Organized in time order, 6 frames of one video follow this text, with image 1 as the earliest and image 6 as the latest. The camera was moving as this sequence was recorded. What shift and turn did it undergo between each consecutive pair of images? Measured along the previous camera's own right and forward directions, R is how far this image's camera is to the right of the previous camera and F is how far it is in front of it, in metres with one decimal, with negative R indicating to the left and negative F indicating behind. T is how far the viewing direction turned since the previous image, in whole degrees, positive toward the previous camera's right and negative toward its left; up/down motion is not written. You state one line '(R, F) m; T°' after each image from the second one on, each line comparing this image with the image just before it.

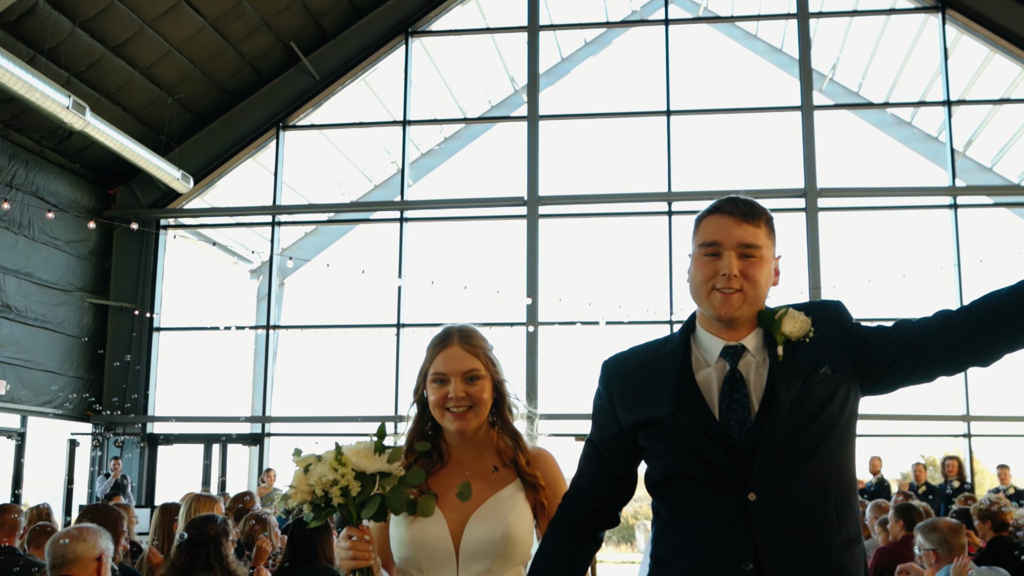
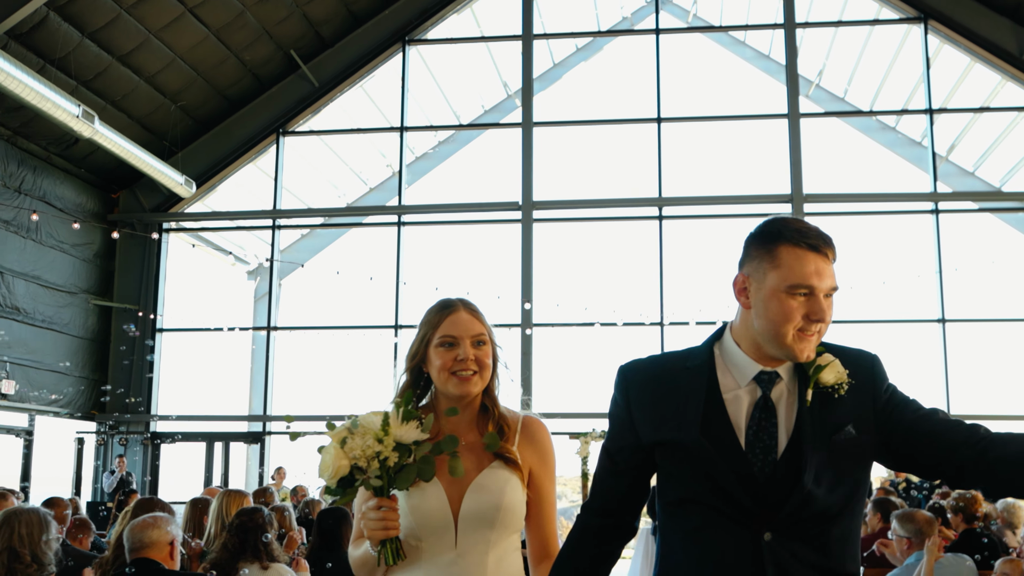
(-0.1, -0.3) m; +1°
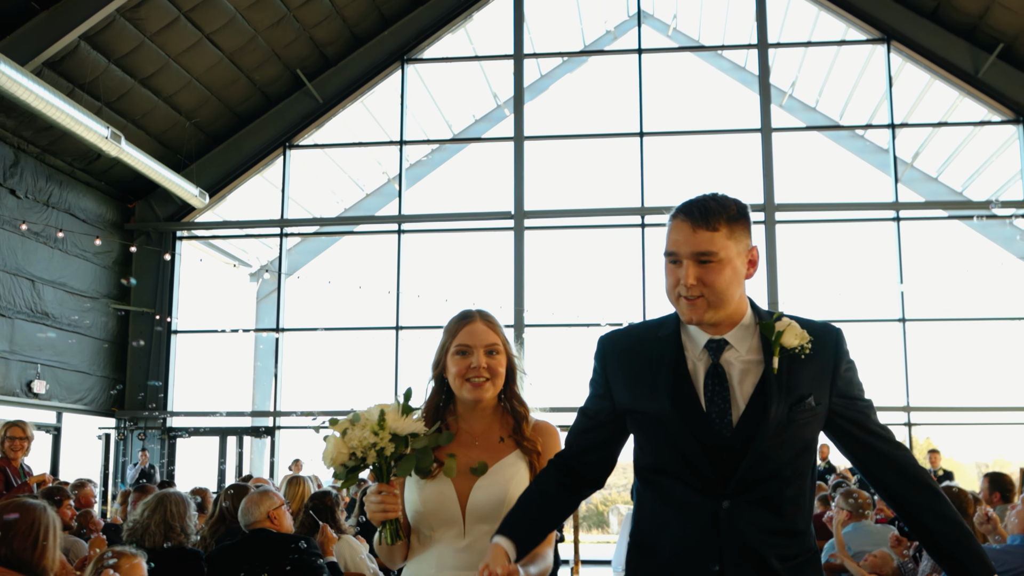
(-0.1, -0.9) m; +1°
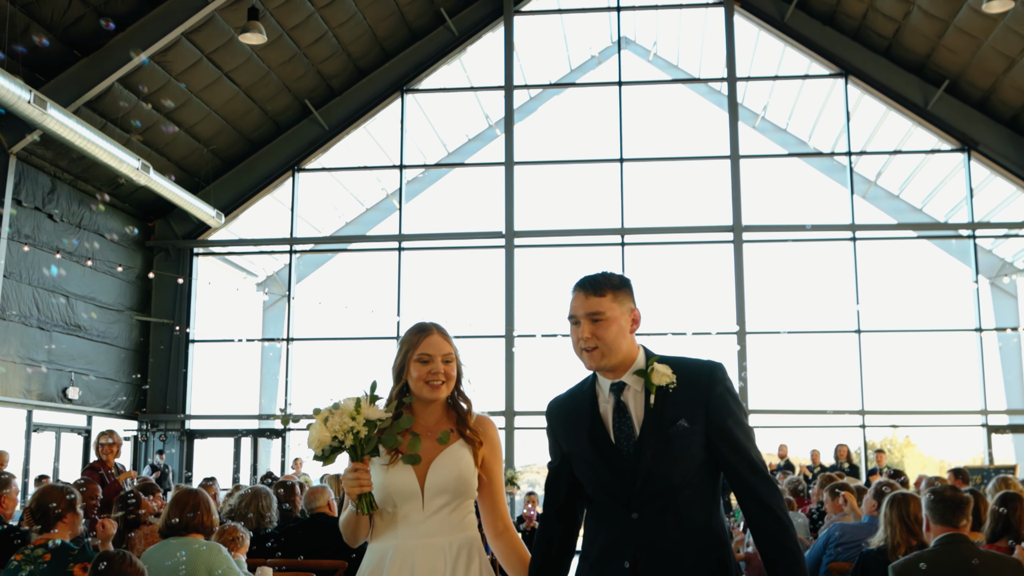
(0.0, -1.2) m; +1°
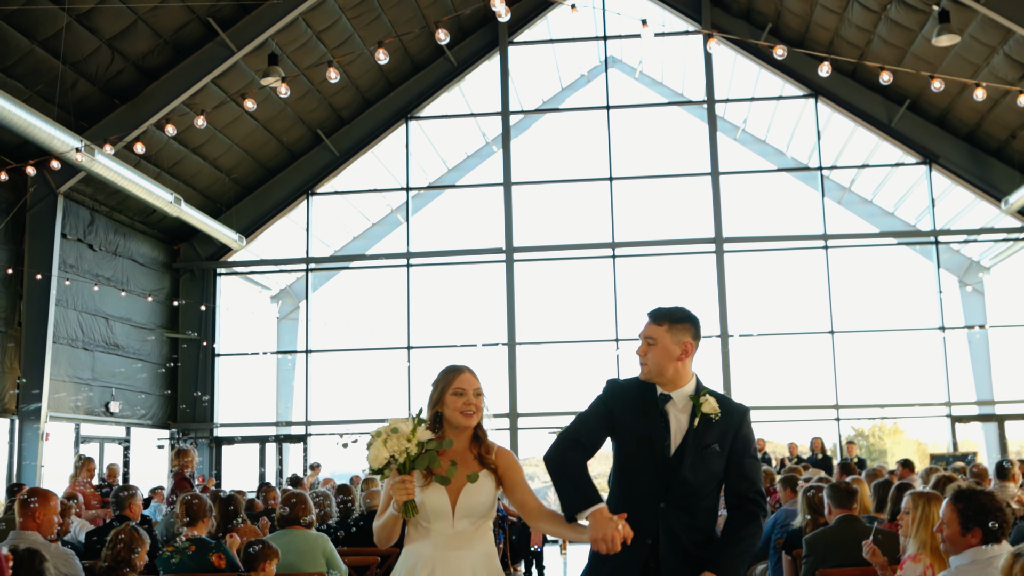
(-0.1, -1.2) m; 0°
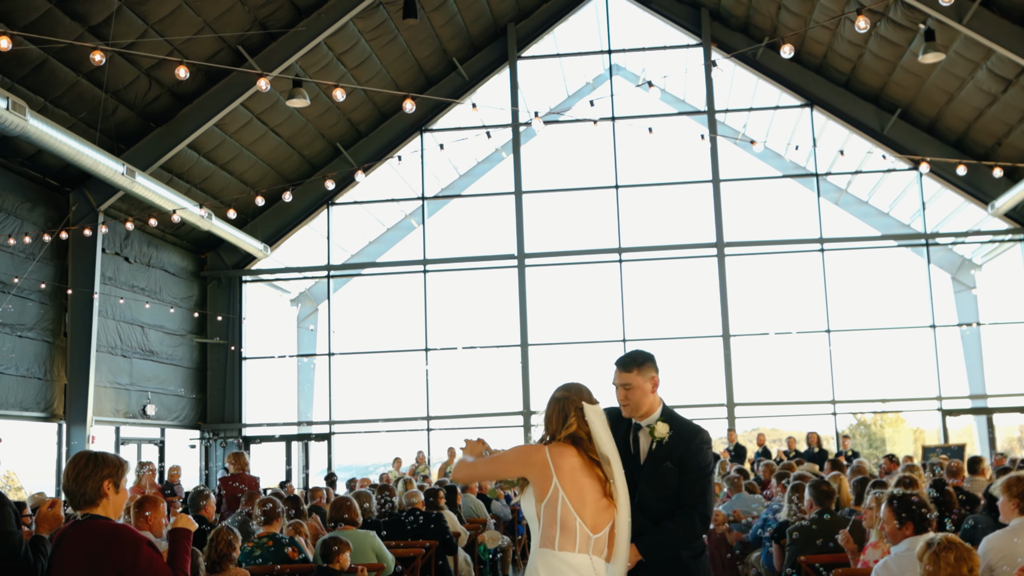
(-0.1, -0.8) m; 0°
